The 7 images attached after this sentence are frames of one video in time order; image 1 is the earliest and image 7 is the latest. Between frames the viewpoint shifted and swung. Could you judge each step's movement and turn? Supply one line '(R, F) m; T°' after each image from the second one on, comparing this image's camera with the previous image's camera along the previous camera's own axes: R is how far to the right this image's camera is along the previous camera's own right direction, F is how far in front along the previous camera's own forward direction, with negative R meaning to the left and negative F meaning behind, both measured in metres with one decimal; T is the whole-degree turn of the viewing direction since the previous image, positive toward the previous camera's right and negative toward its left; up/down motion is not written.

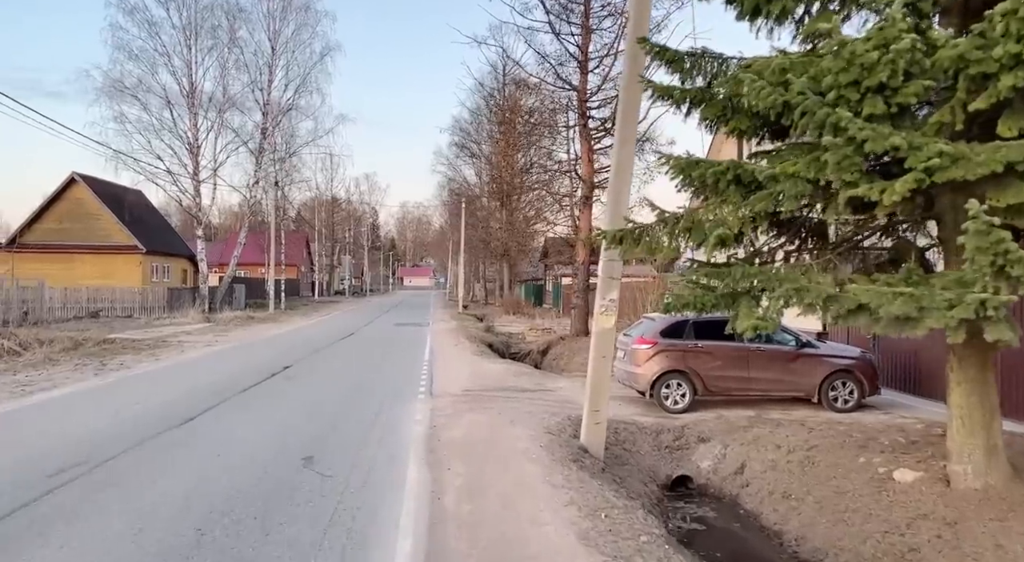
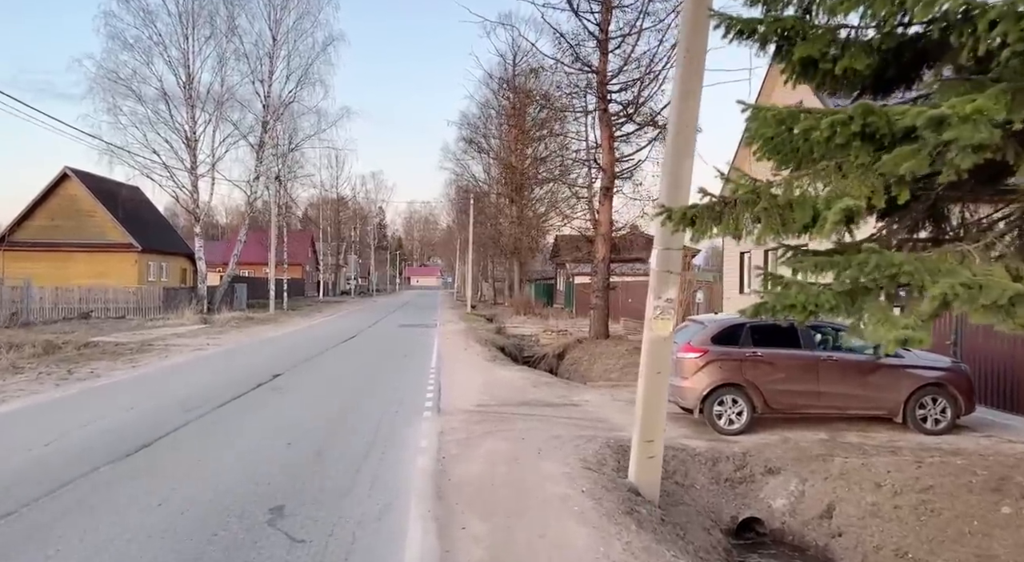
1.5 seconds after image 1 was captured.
(-0.2, +1.7) m; -1°
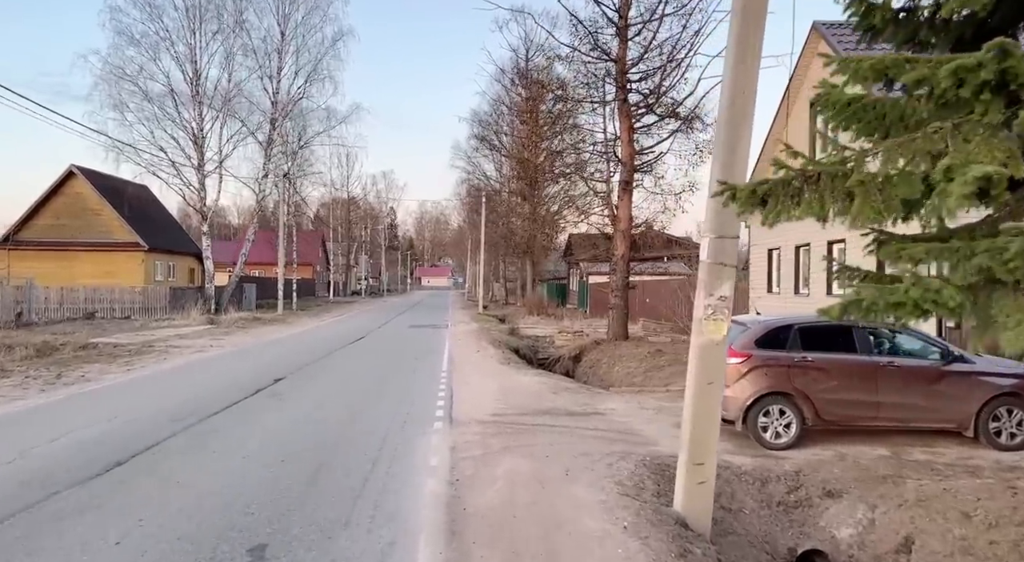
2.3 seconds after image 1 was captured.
(-0.1, +0.9) m; -1°
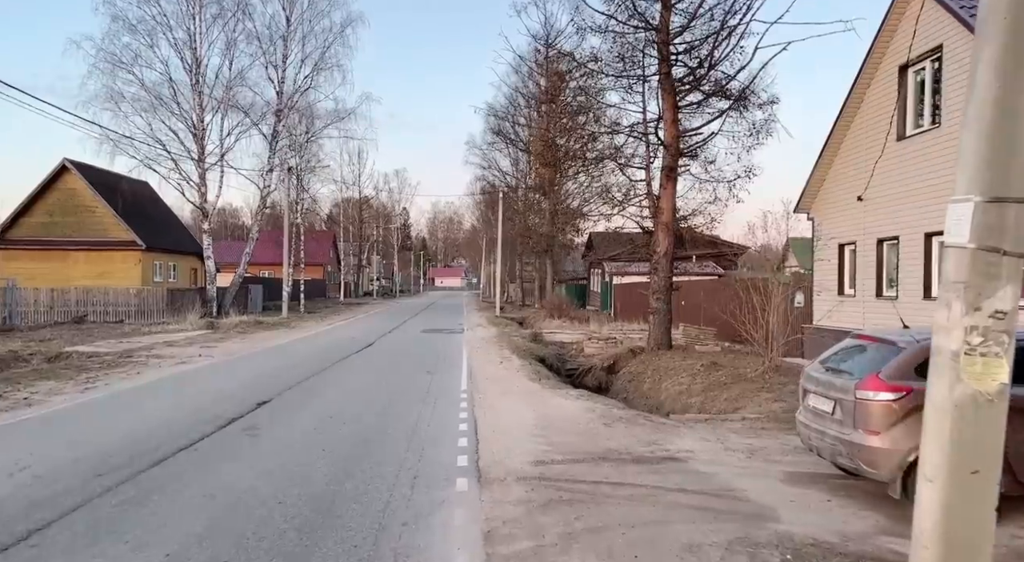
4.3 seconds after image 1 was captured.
(-0.4, +2.4) m; -1°
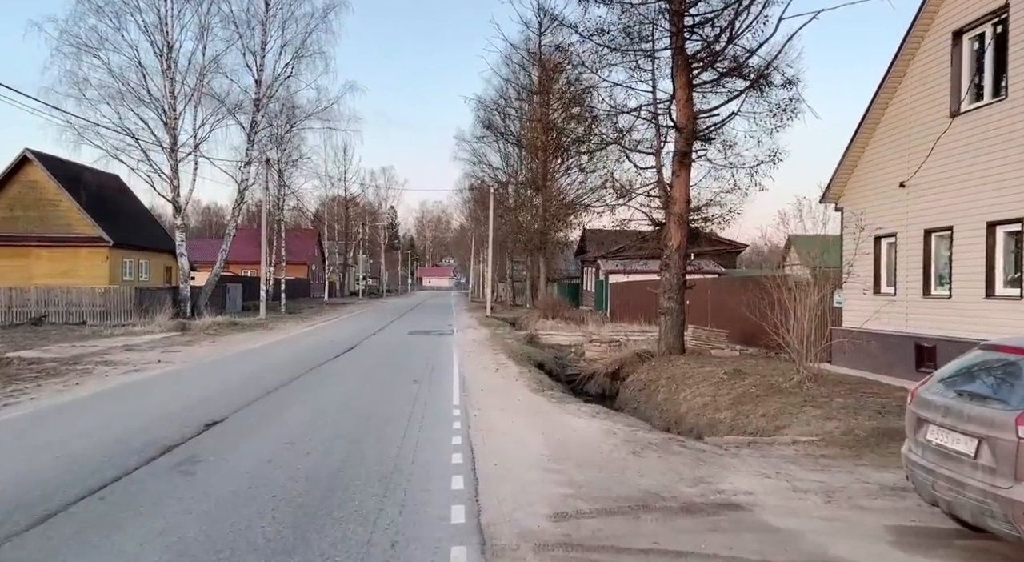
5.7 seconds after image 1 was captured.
(-0.2, +1.7) m; +1°
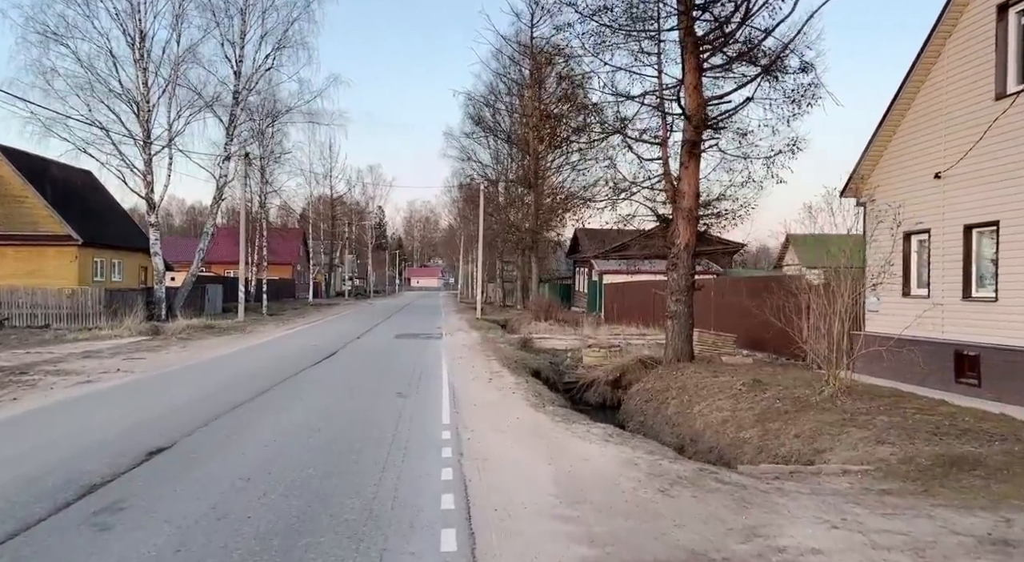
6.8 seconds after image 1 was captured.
(-0.1, +1.3) m; +1°
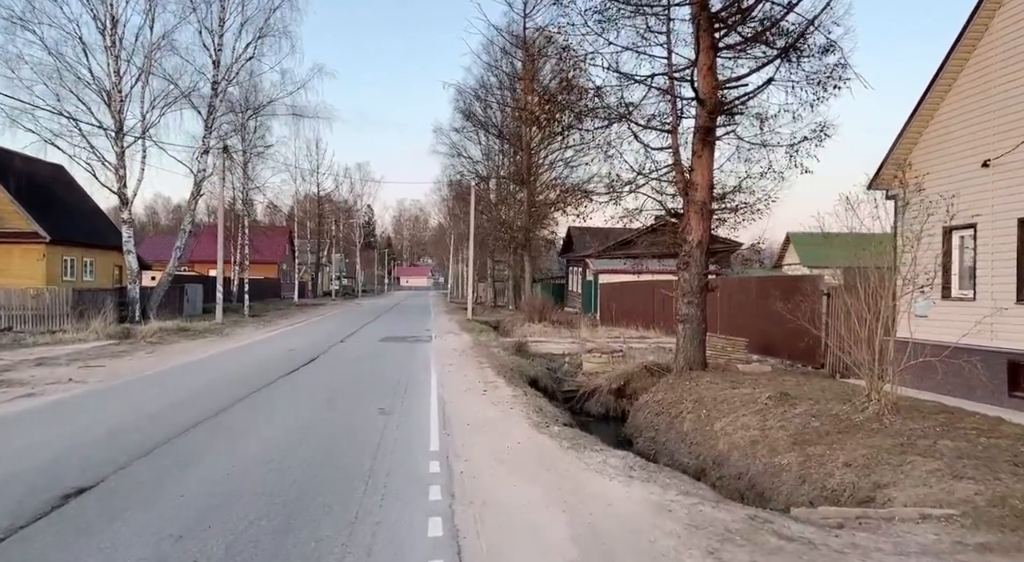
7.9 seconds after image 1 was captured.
(-0.1, +1.3) m; +1°
